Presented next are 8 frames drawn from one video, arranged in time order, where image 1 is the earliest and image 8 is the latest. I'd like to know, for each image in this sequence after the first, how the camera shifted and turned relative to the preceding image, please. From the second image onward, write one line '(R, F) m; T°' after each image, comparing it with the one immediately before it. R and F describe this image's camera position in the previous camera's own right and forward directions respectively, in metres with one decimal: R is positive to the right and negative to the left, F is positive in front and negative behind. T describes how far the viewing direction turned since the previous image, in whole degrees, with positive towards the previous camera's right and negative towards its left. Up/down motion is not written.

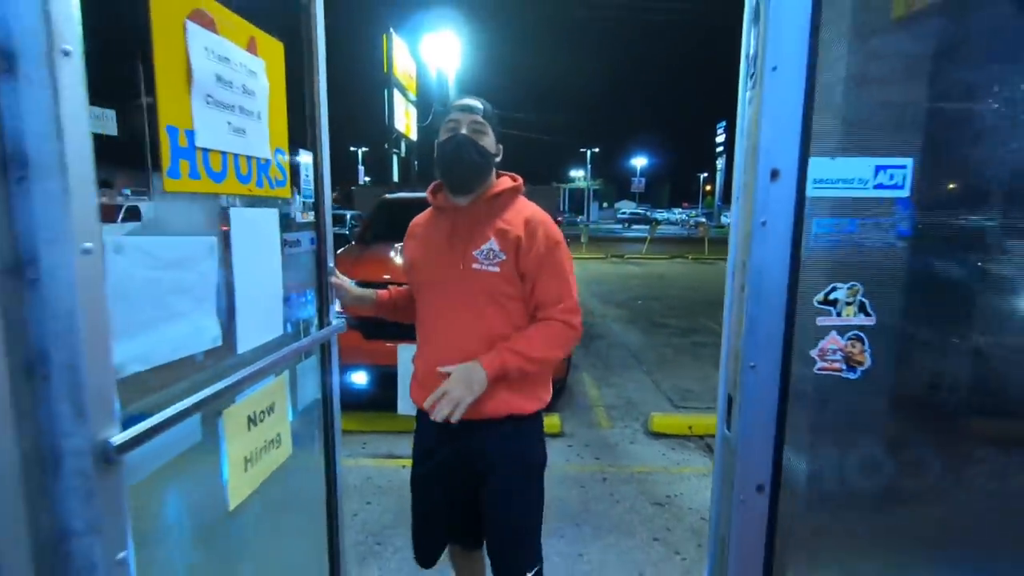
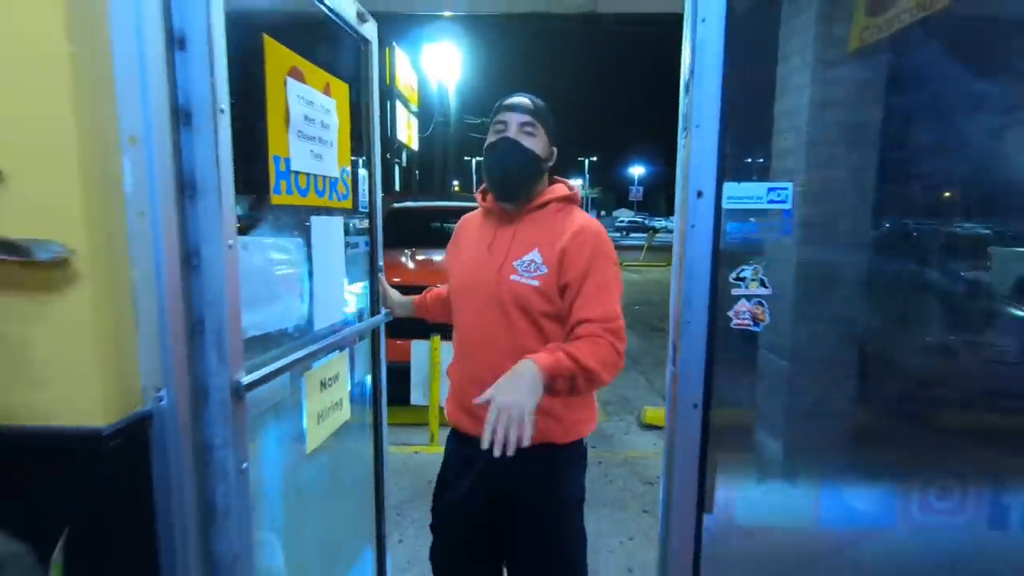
(0.0, -0.3) m; 0°
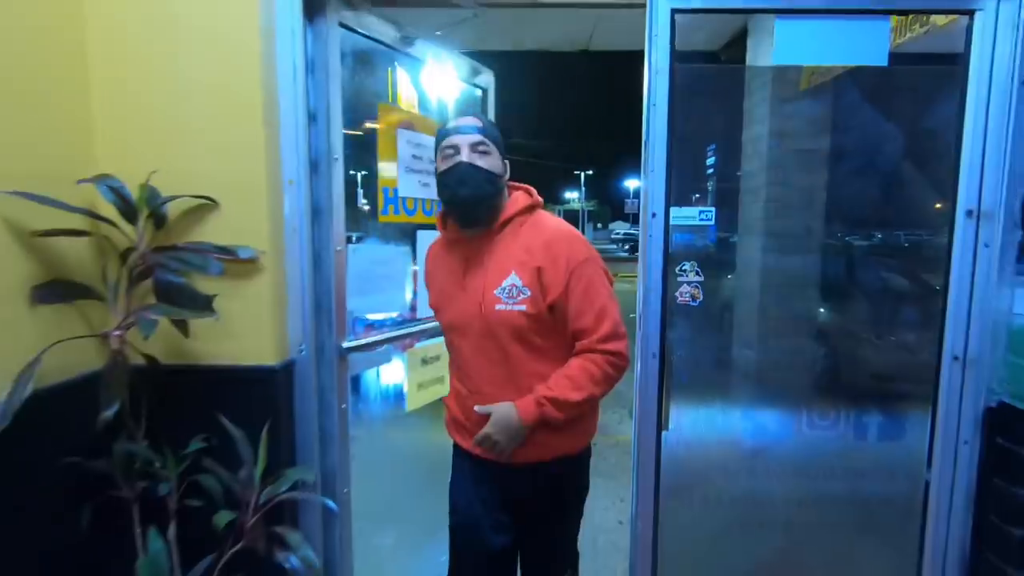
(-0.1, -0.5) m; 0°
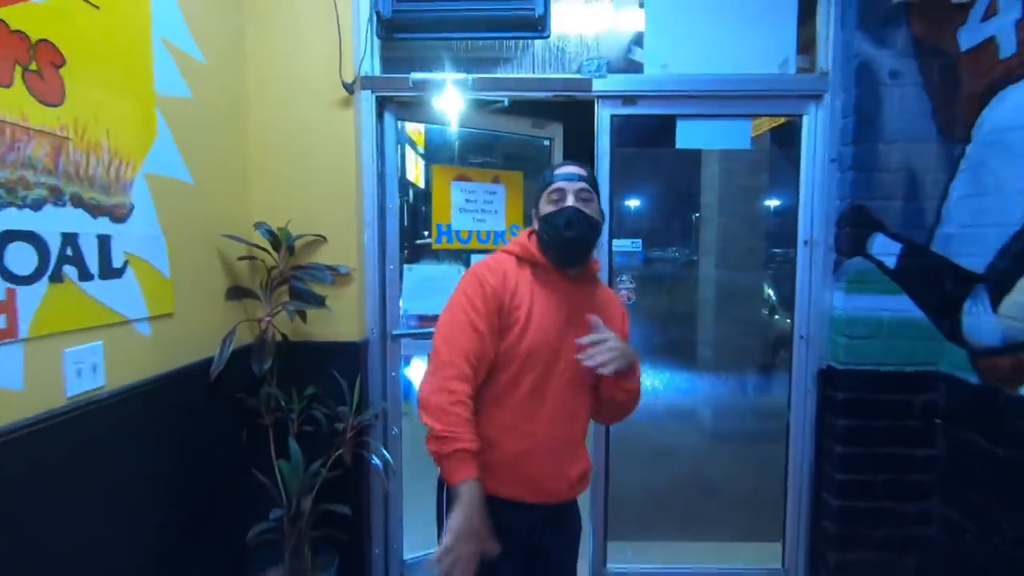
(0.0, -0.8) m; 0°
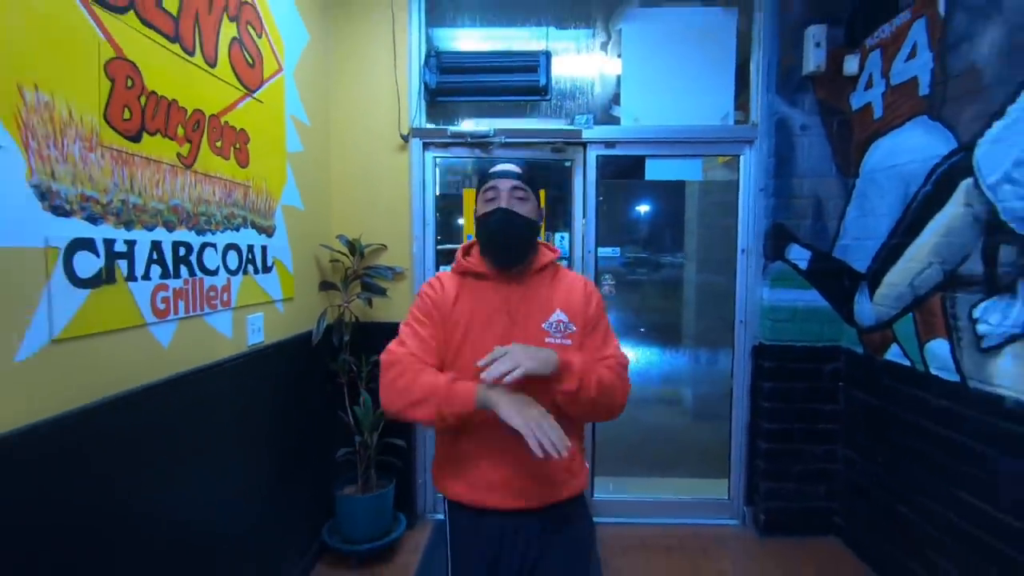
(0.0, -0.8) m; -1°
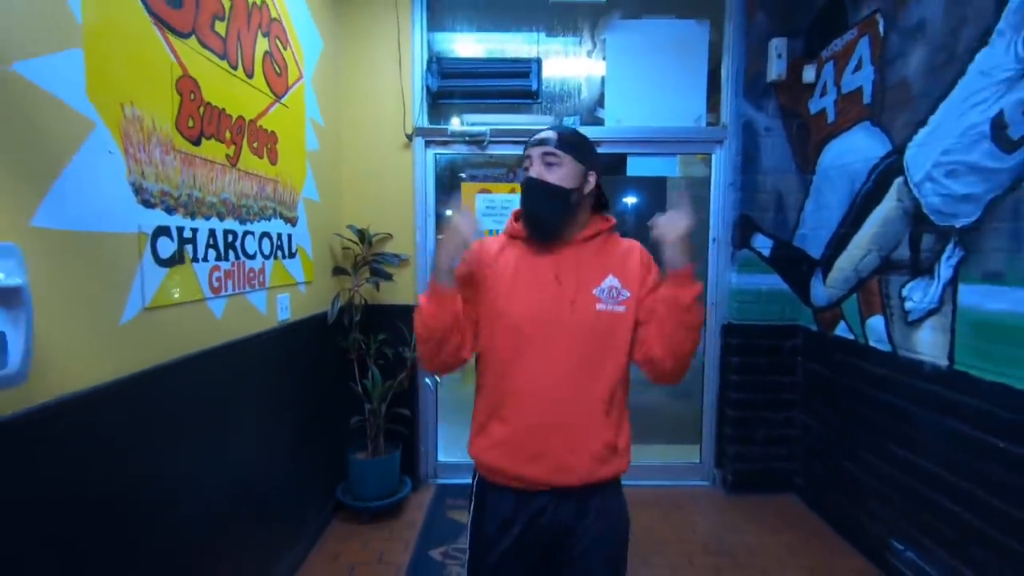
(0.0, -0.3) m; +1°
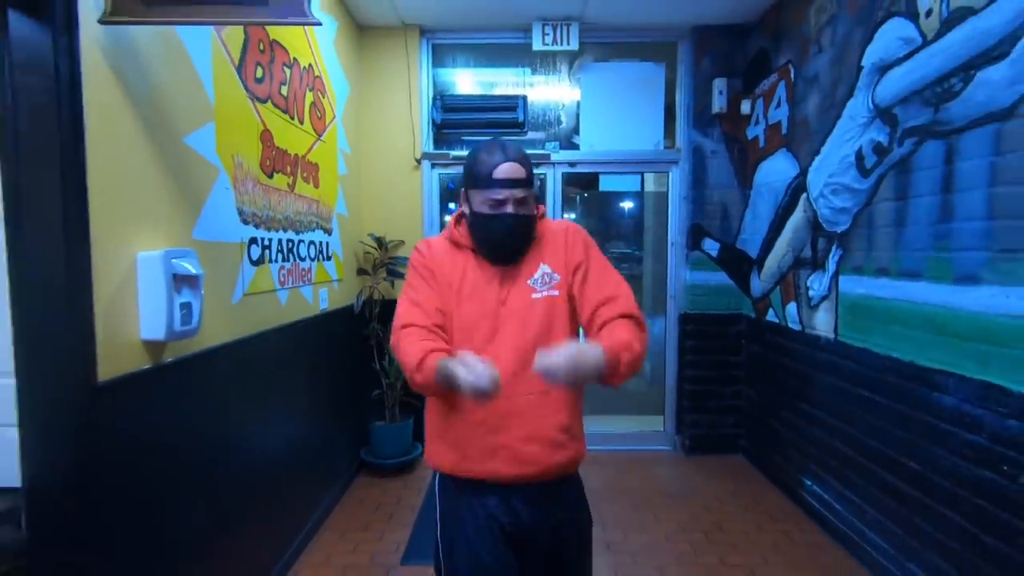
(+0.1, -0.7) m; 0°
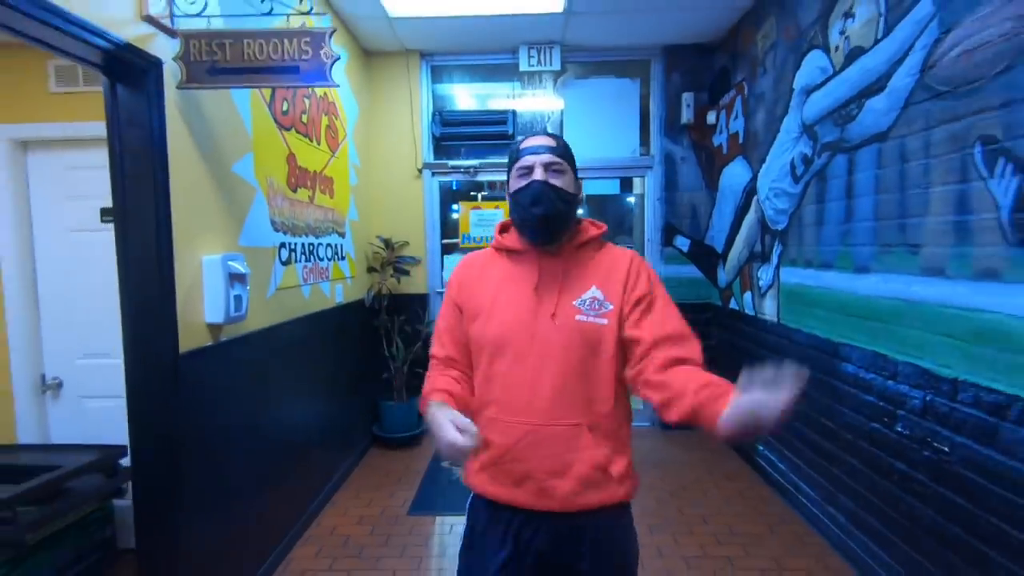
(+0.1, -0.5) m; -1°
